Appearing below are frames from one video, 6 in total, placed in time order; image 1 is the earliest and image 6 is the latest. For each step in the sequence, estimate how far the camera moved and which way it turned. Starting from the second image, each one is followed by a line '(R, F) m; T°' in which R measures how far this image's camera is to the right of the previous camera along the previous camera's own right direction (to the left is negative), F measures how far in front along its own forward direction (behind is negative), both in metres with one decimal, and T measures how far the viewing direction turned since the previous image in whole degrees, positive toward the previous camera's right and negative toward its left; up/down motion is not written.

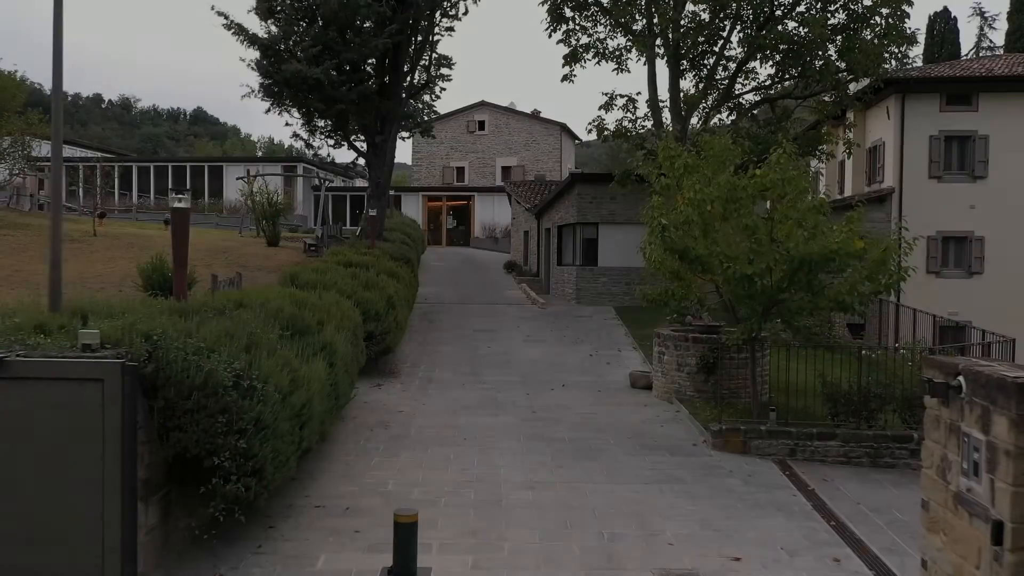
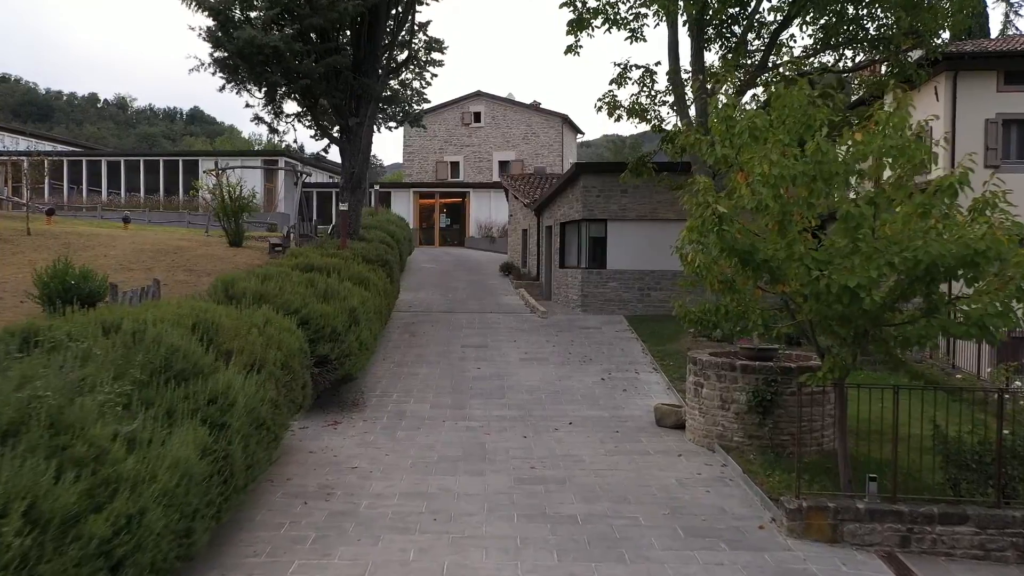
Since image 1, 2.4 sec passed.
(+0.1, +2.4) m; 0°
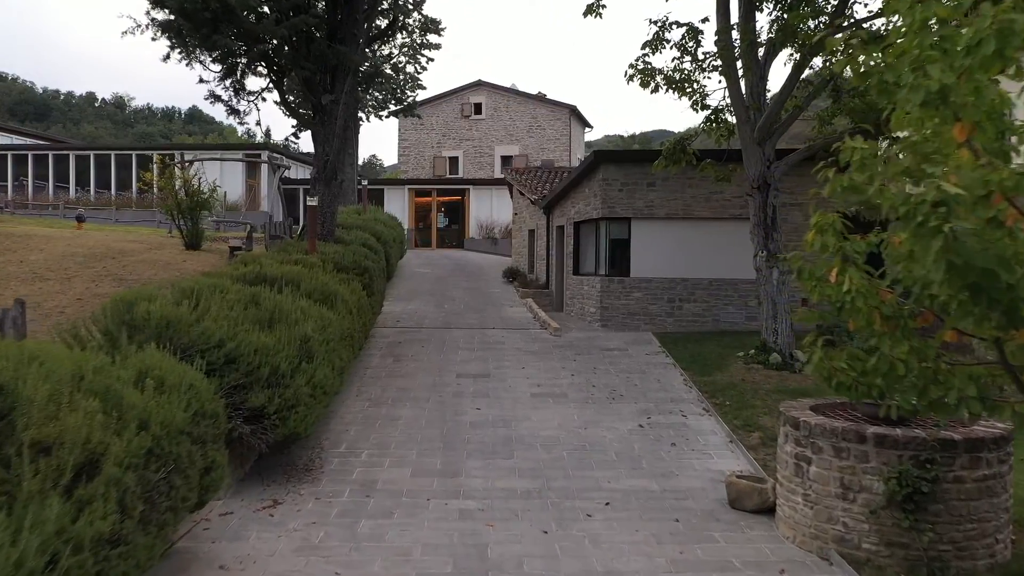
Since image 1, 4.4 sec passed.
(-0.1, +2.6) m; 0°
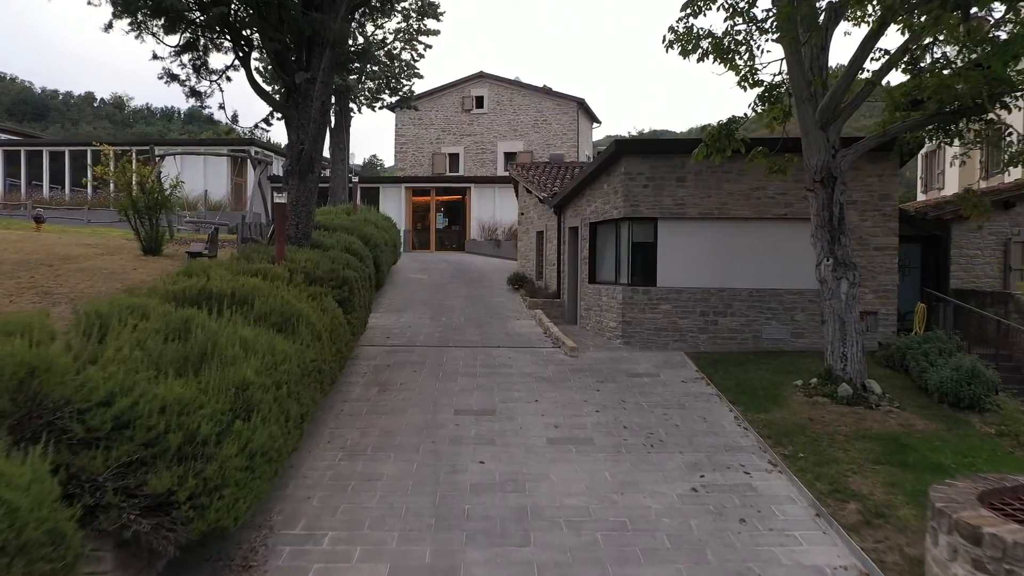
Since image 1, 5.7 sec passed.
(-0.1, +1.9) m; 0°
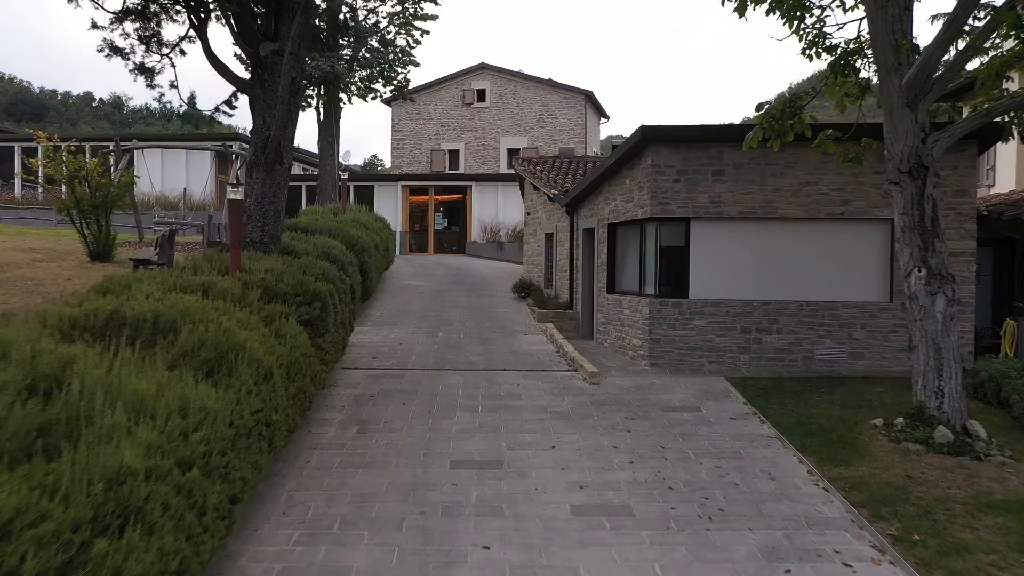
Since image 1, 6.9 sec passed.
(-0.1, +1.8) m; 0°
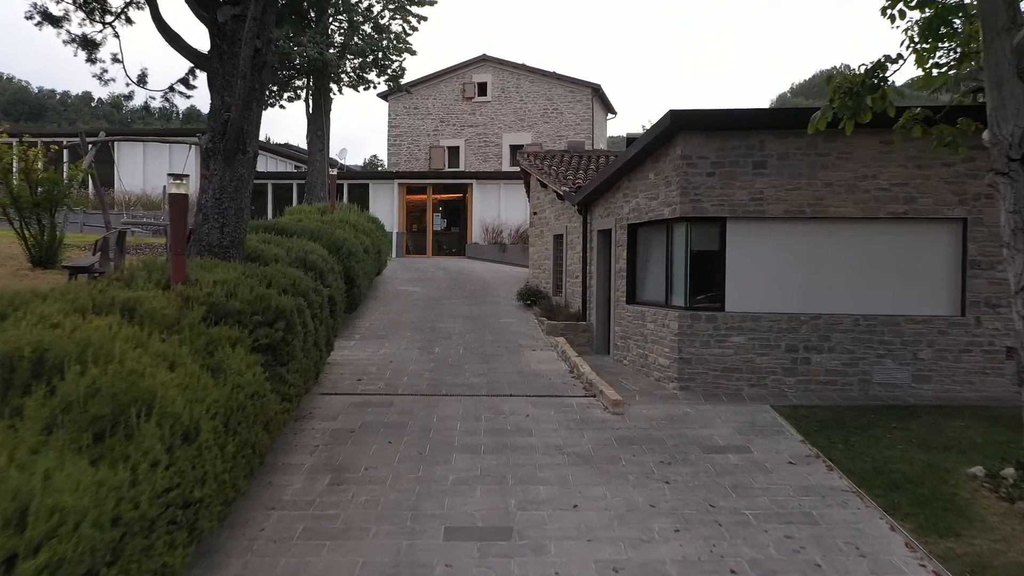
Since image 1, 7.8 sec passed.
(-0.1, +1.4) m; 0°
